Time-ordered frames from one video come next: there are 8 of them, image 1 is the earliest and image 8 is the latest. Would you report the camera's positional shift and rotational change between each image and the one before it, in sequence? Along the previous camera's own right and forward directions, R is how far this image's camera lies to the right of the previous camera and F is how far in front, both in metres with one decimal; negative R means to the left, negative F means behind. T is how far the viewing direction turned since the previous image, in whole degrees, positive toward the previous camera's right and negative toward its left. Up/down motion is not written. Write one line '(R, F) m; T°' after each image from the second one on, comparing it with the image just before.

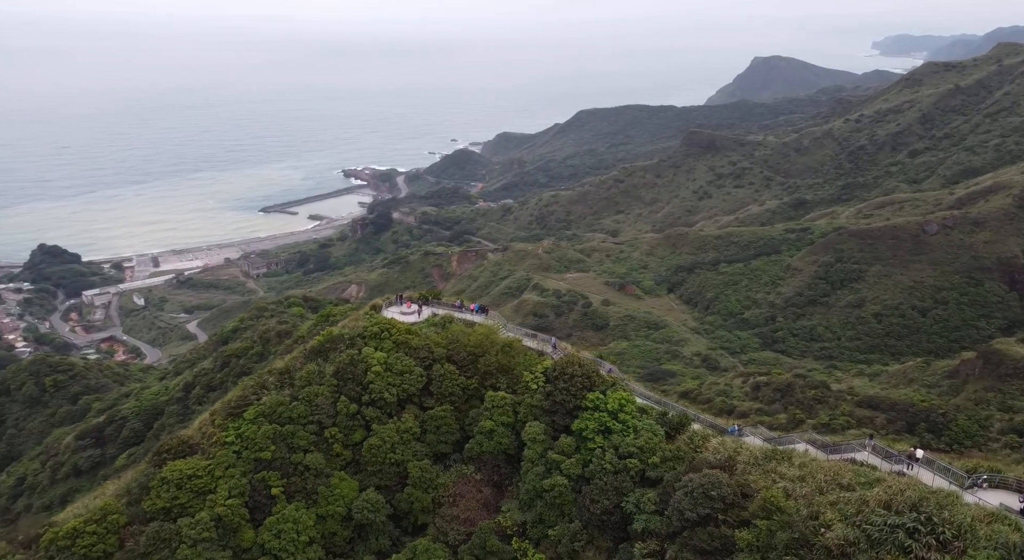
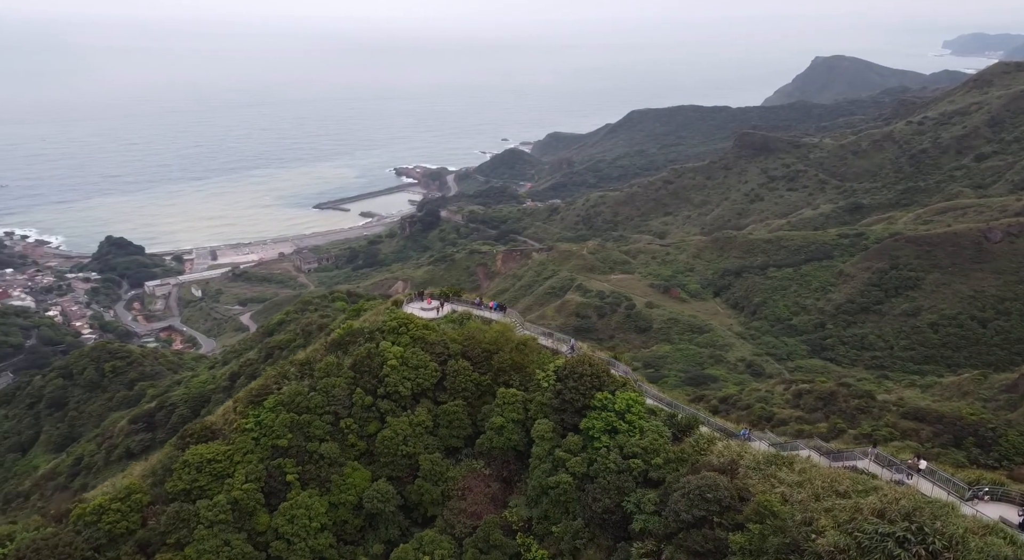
(+0.7, -0.2) m; -4°
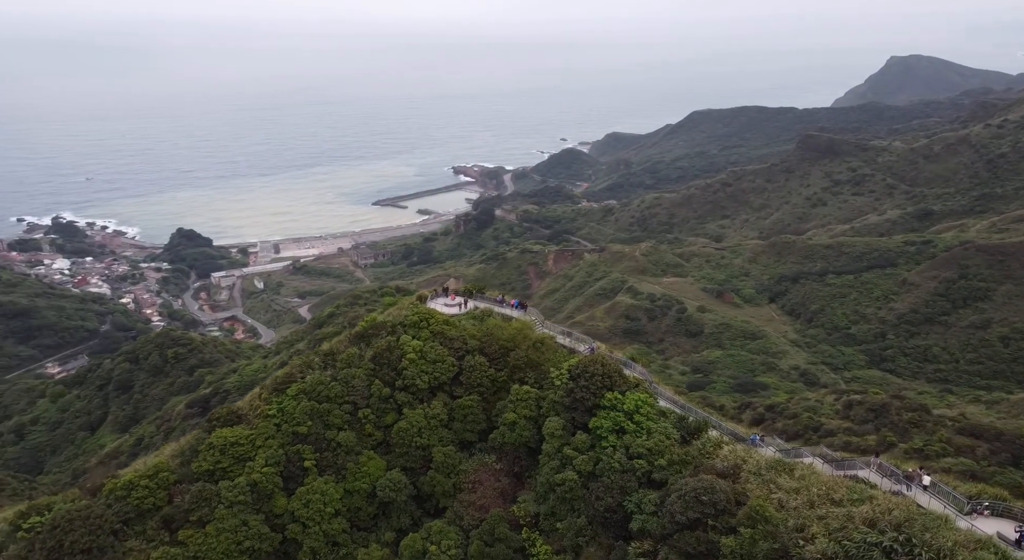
(+0.9, -0.2) m; -5°
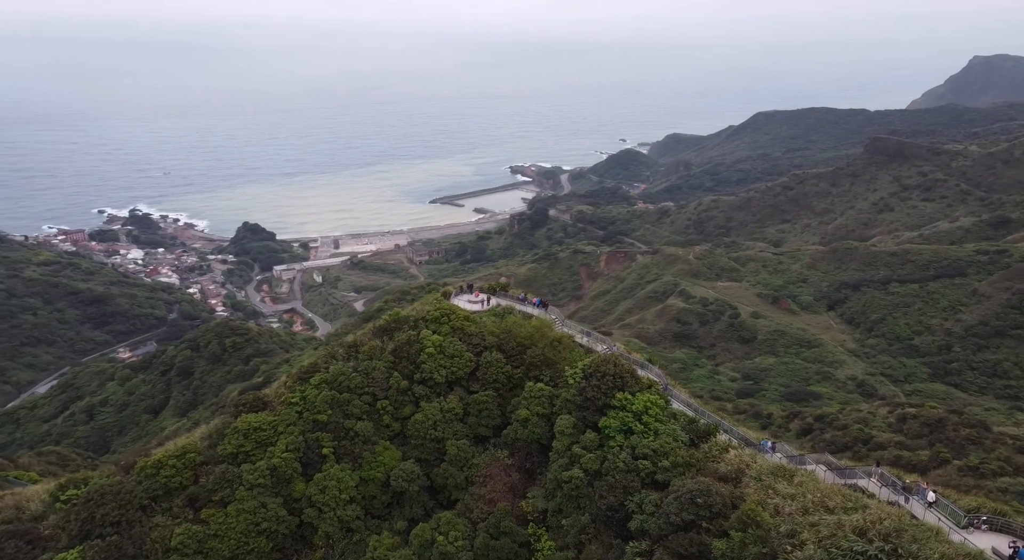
(+0.9, -0.1) m; -5°
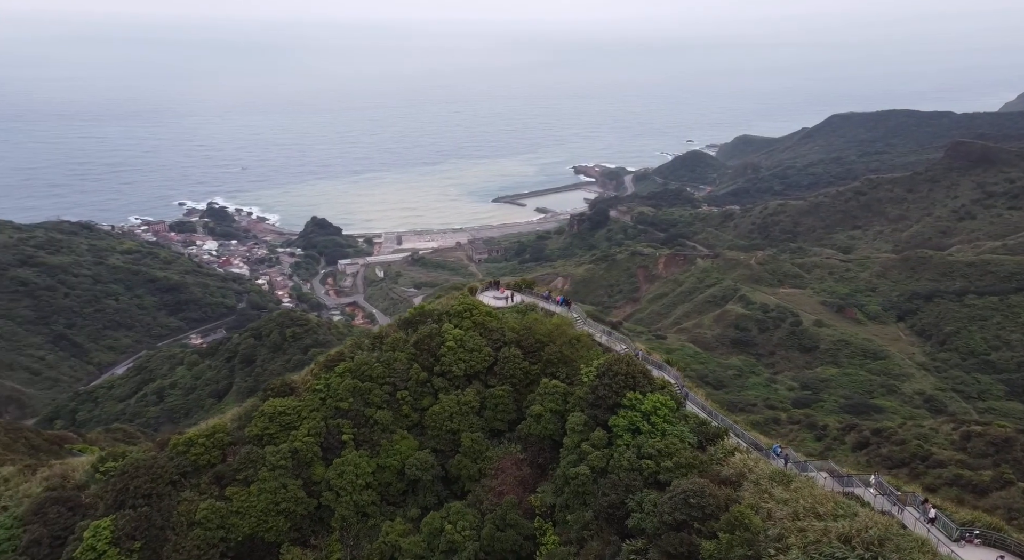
(+1.0, -0.1) m; -5°
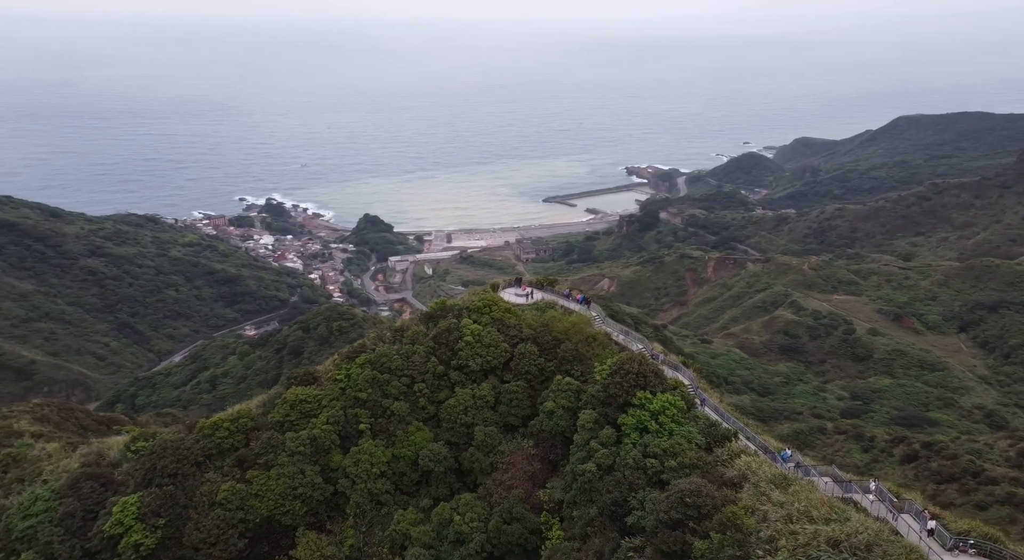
(+0.8, -0.1) m; -4°
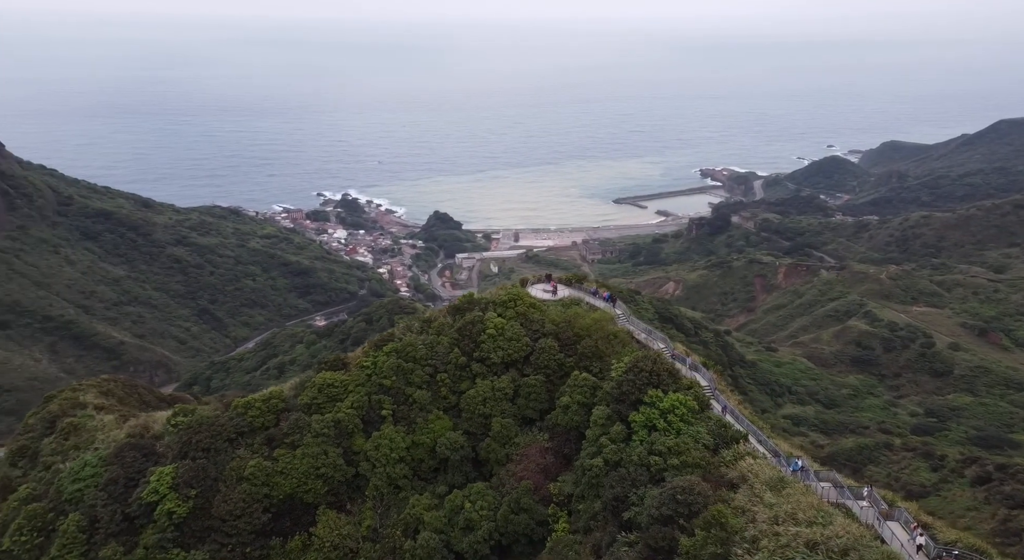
(+1.1, 0.0) m; -6°
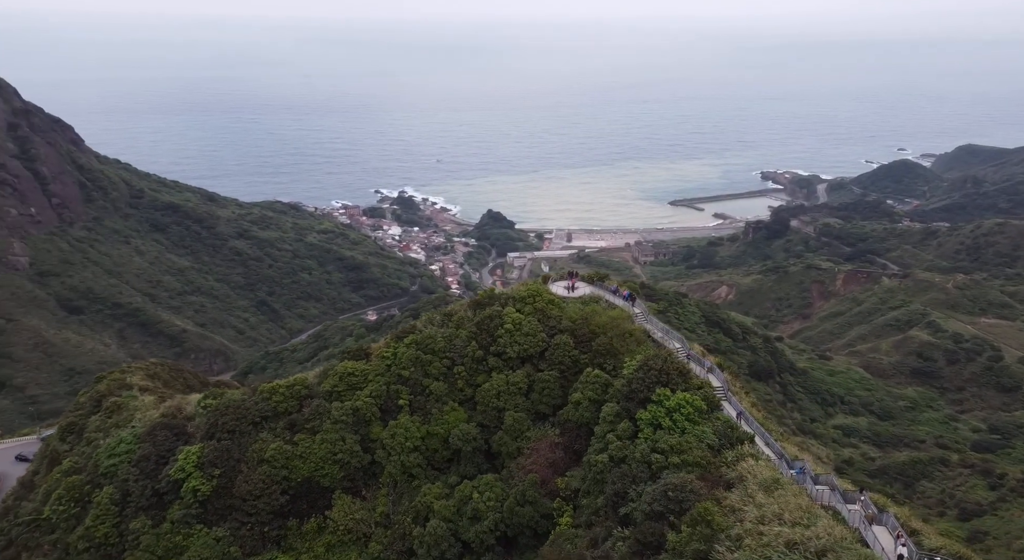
(+0.9, 0.0) m; -5°
